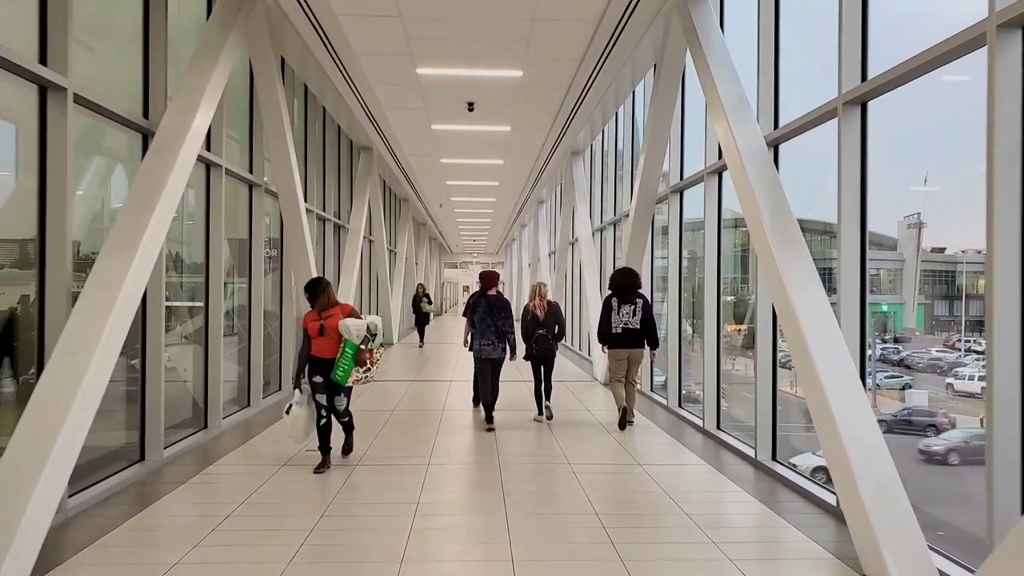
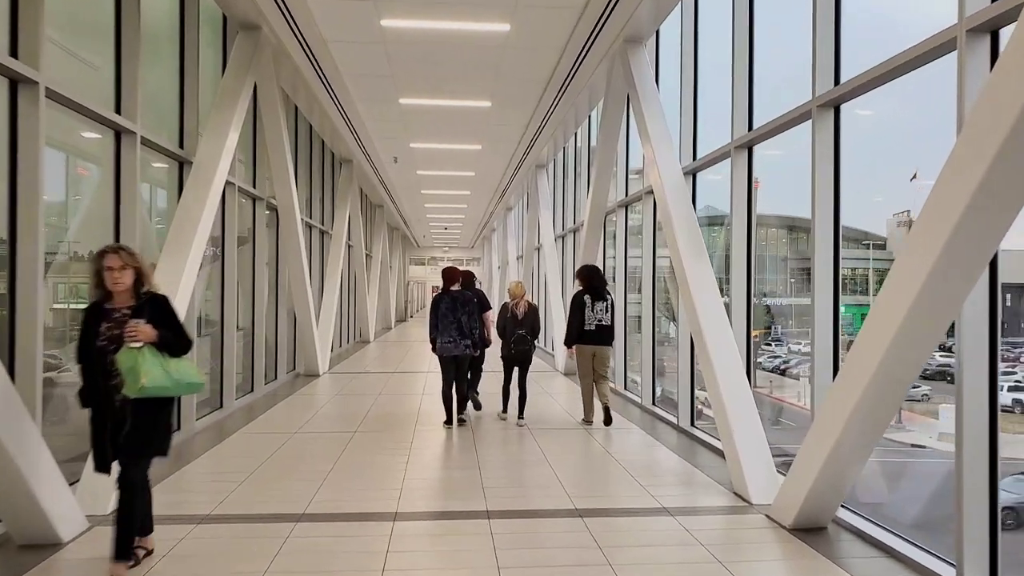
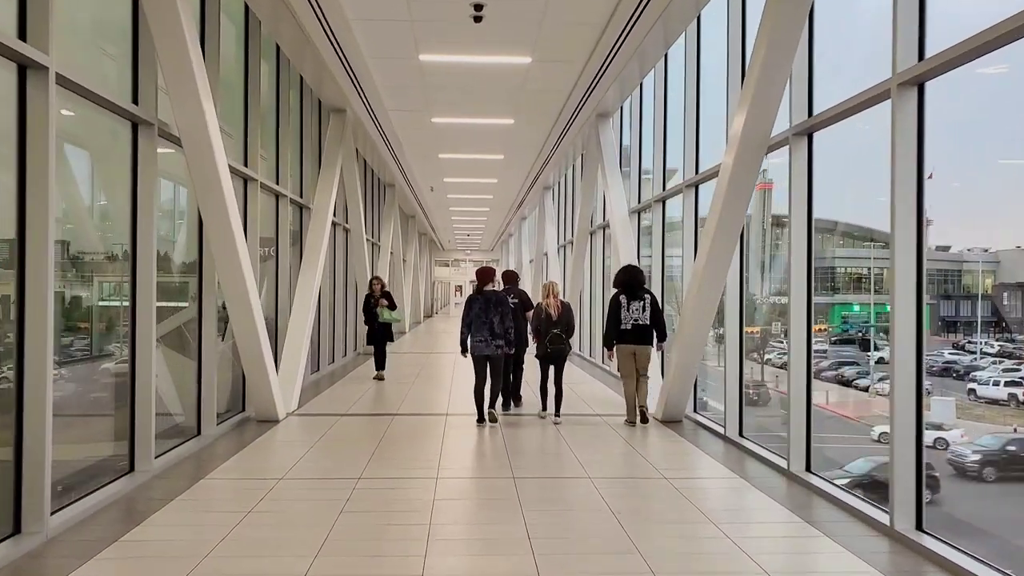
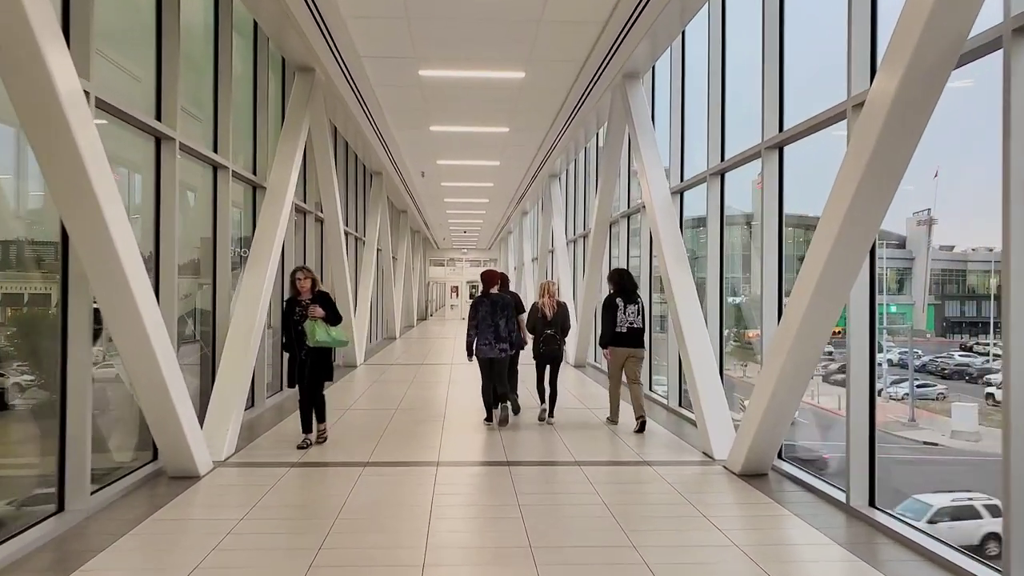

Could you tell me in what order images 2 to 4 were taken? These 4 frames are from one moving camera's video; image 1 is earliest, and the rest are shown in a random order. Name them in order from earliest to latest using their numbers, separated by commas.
3, 4, 2
